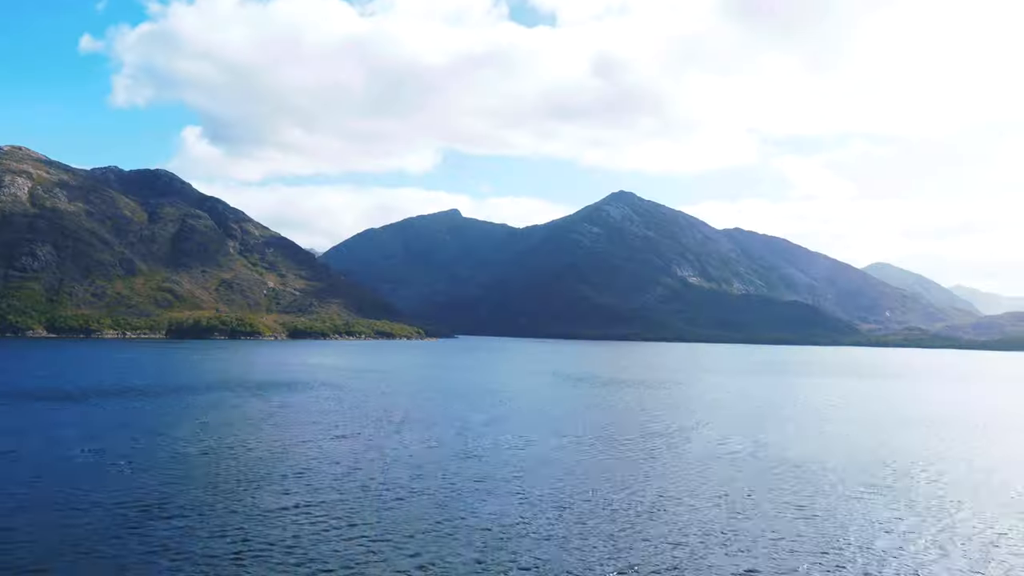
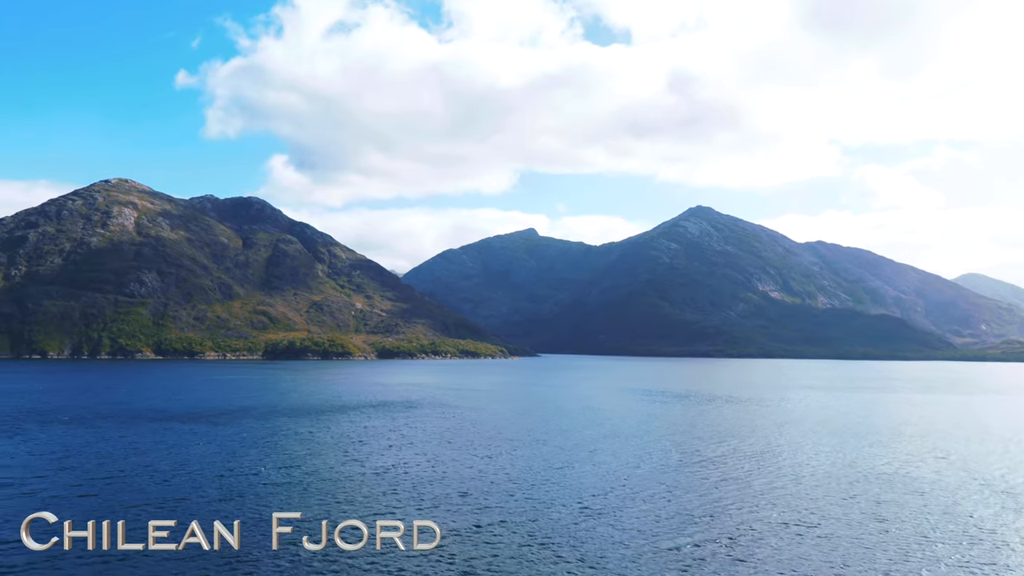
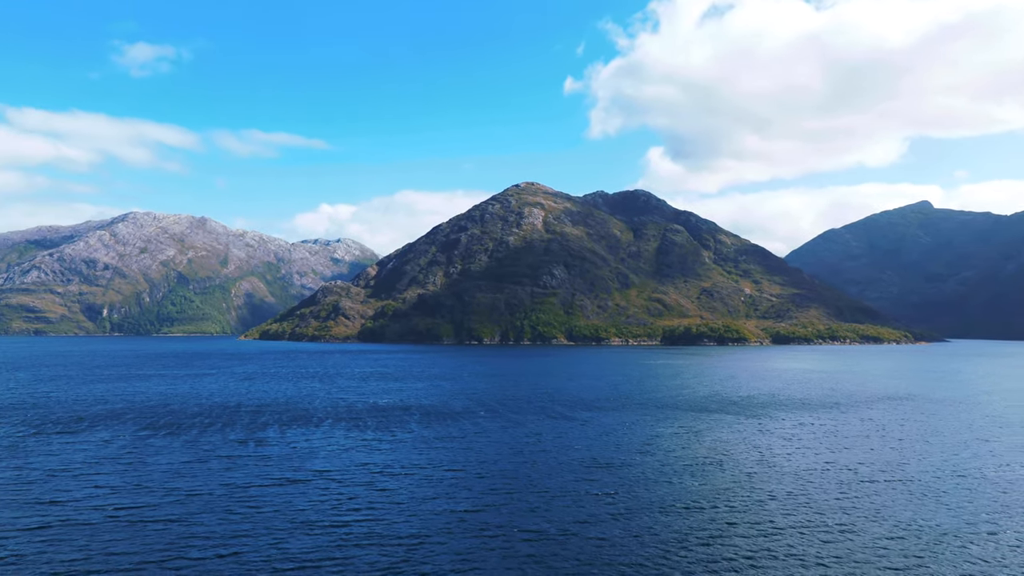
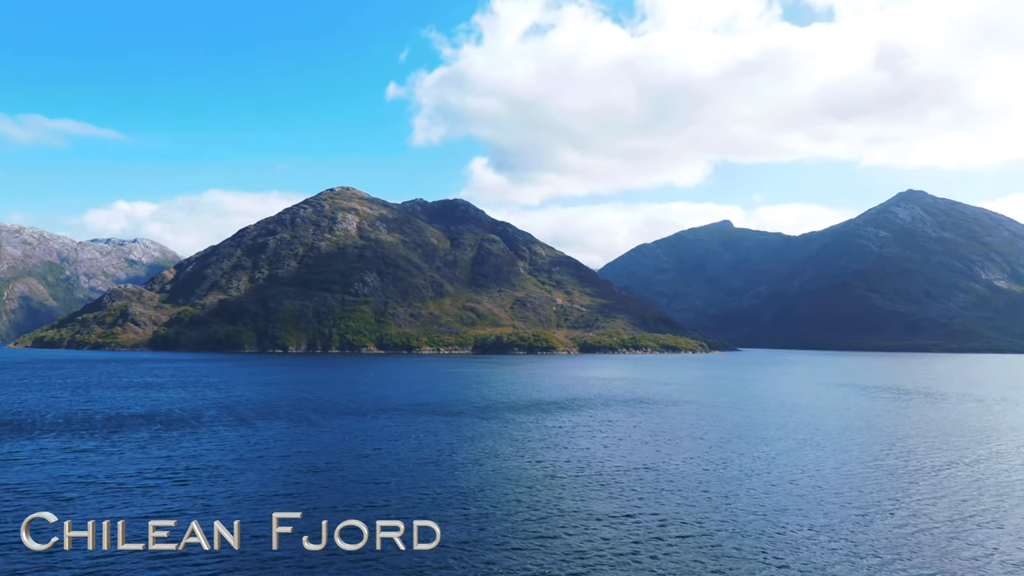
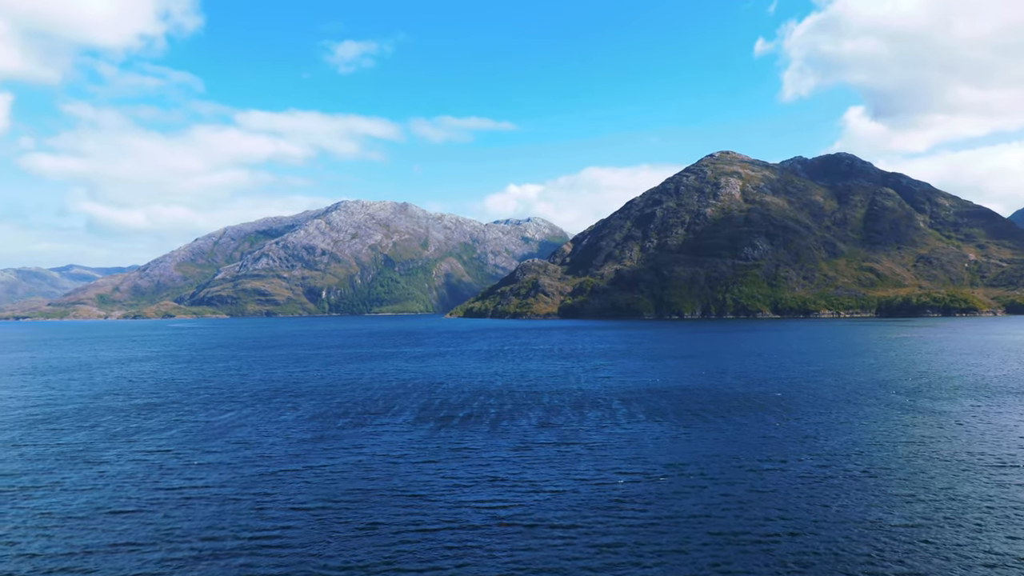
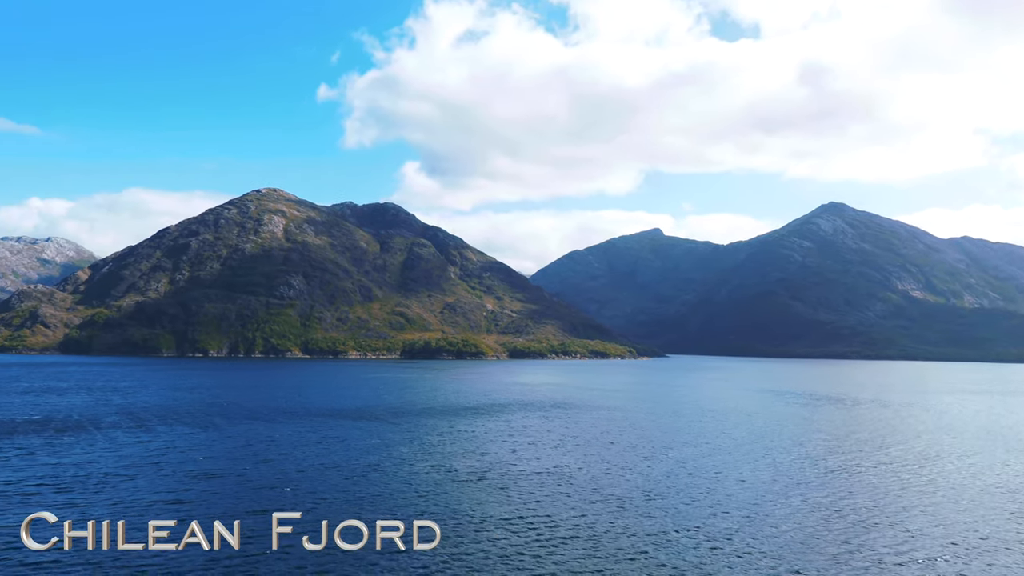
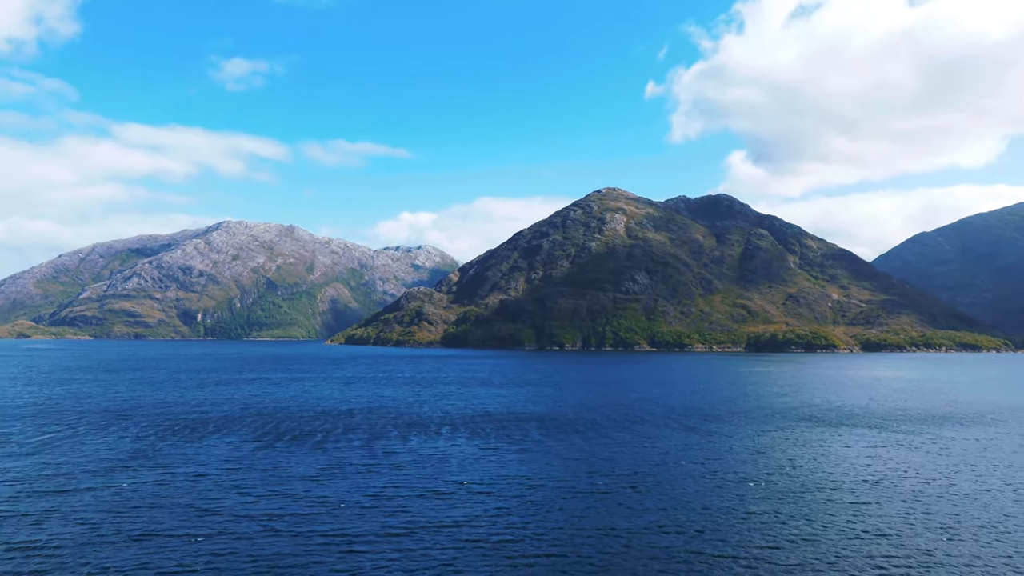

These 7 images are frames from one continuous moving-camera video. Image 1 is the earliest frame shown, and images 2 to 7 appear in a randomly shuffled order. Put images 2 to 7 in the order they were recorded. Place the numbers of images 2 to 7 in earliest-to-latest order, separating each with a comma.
2, 6, 4, 3, 7, 5
